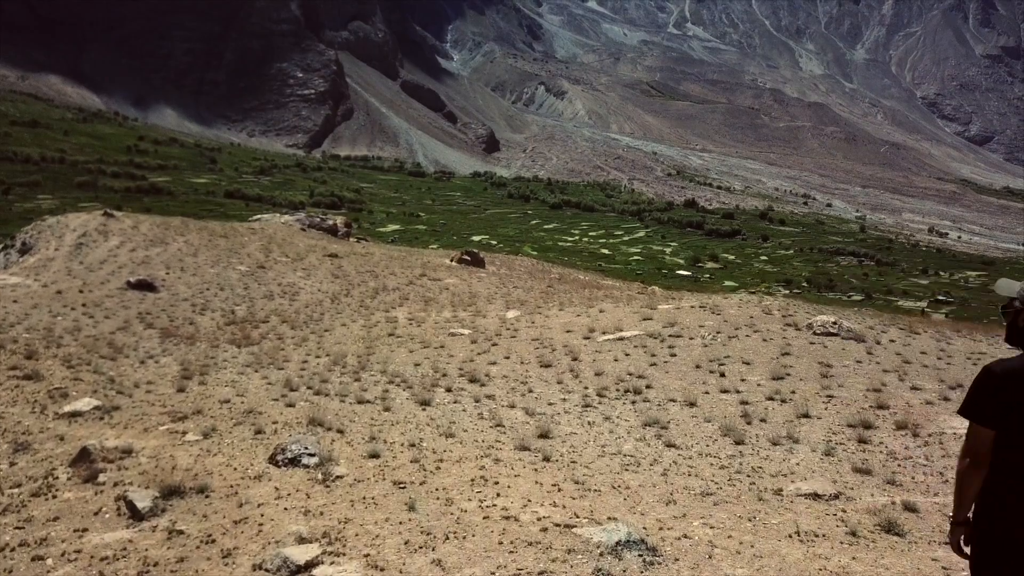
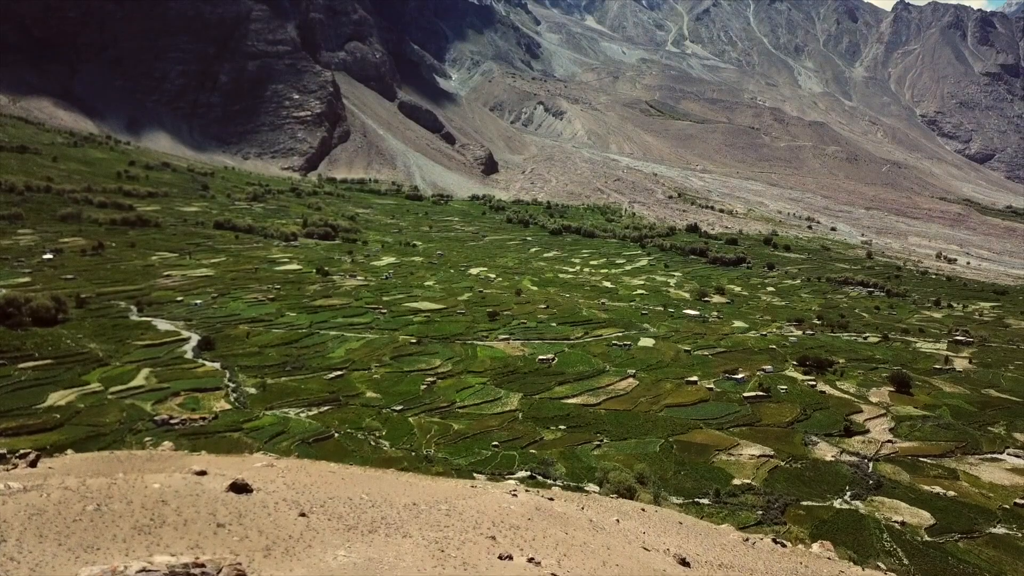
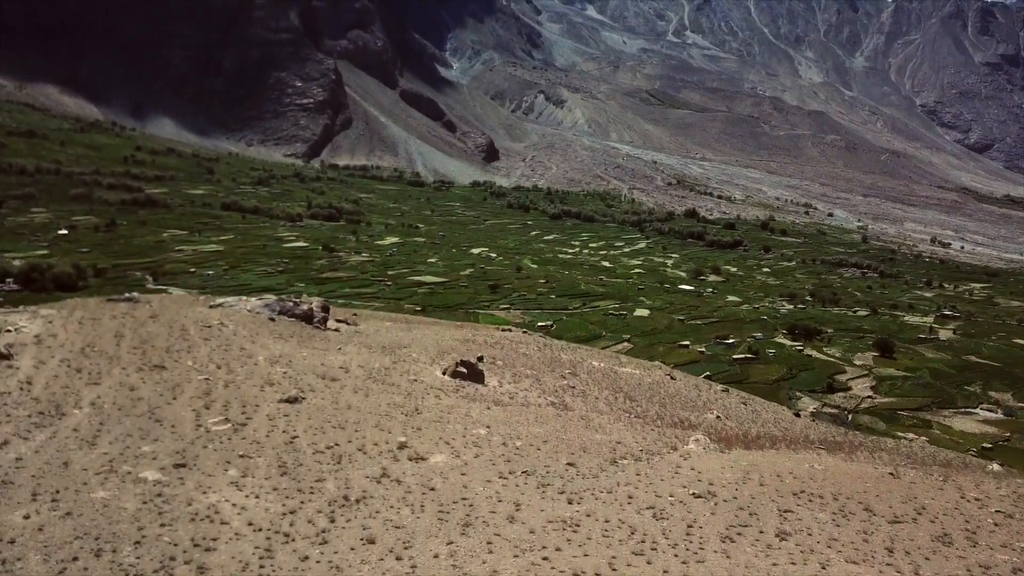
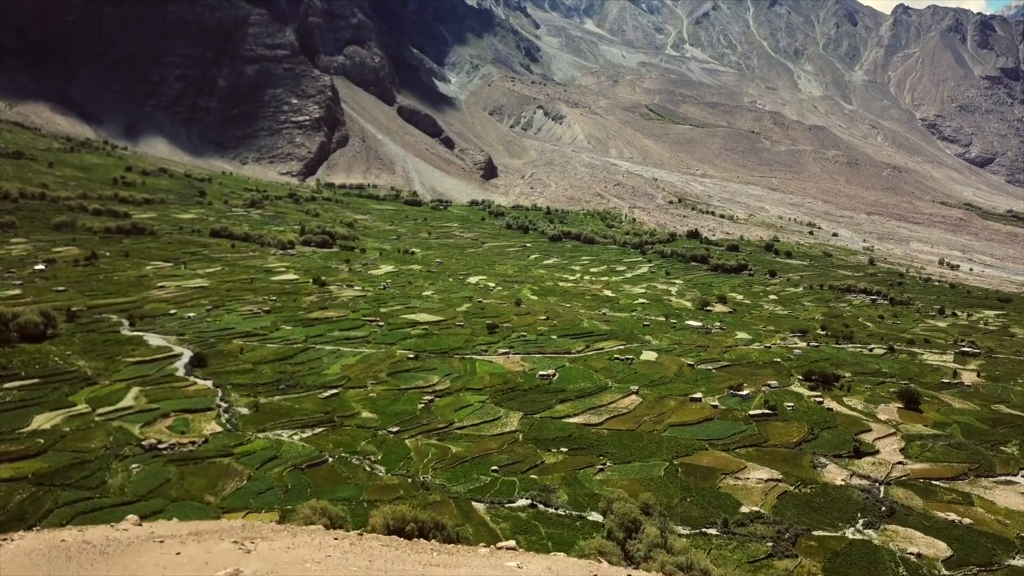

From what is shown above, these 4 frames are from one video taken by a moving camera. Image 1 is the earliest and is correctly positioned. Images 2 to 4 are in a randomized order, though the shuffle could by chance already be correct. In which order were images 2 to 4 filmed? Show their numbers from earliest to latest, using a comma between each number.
3, 2, 4
